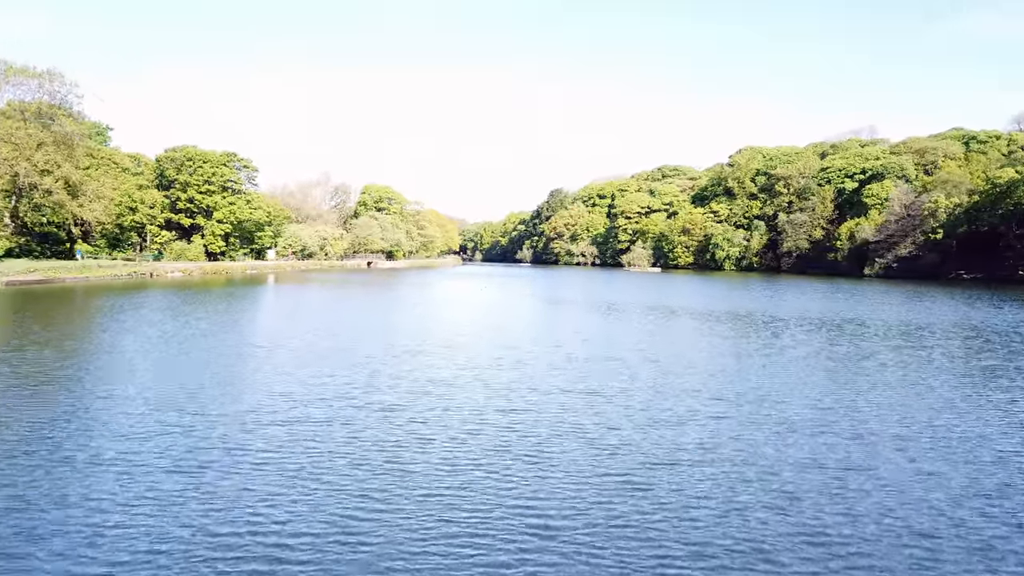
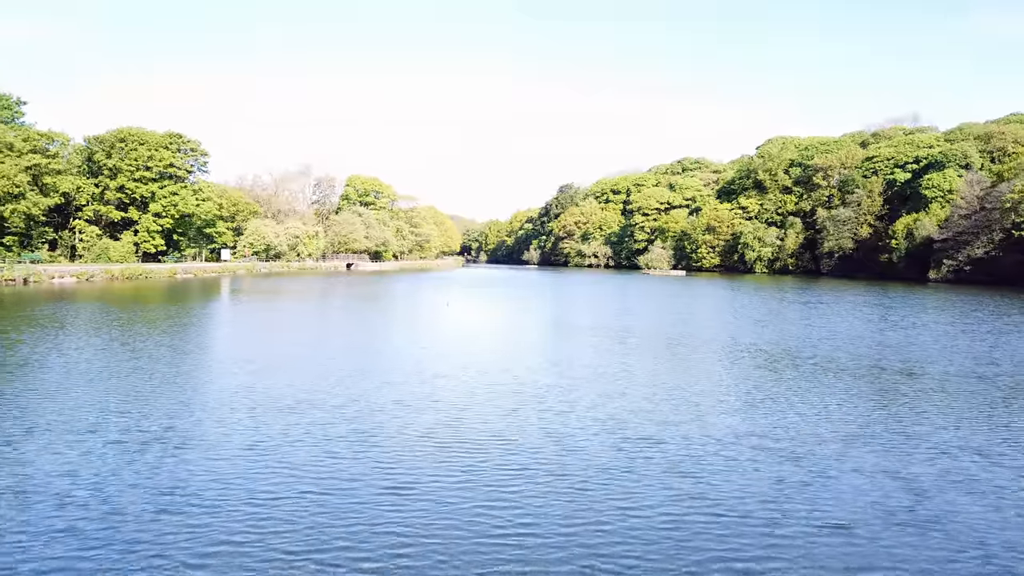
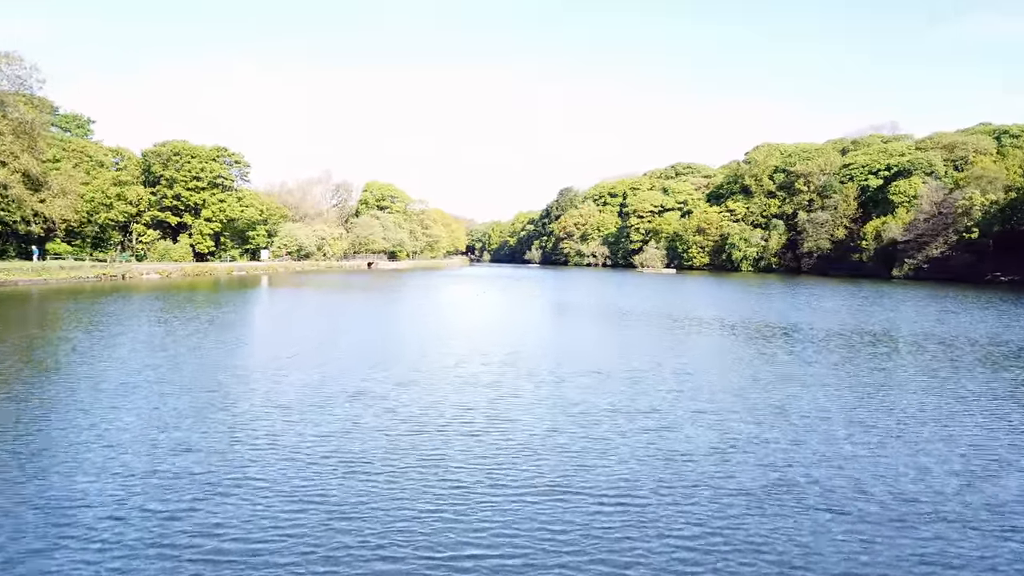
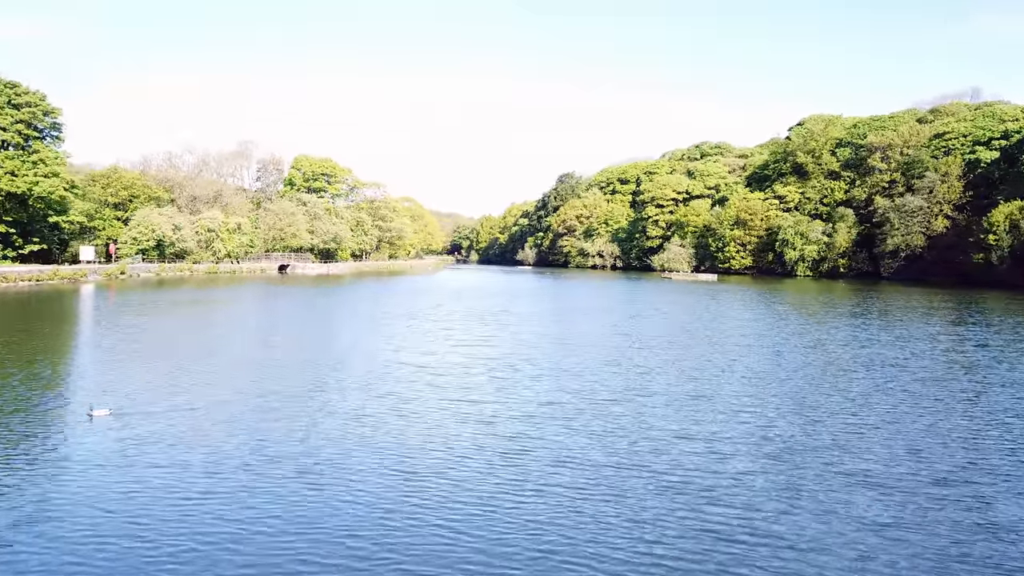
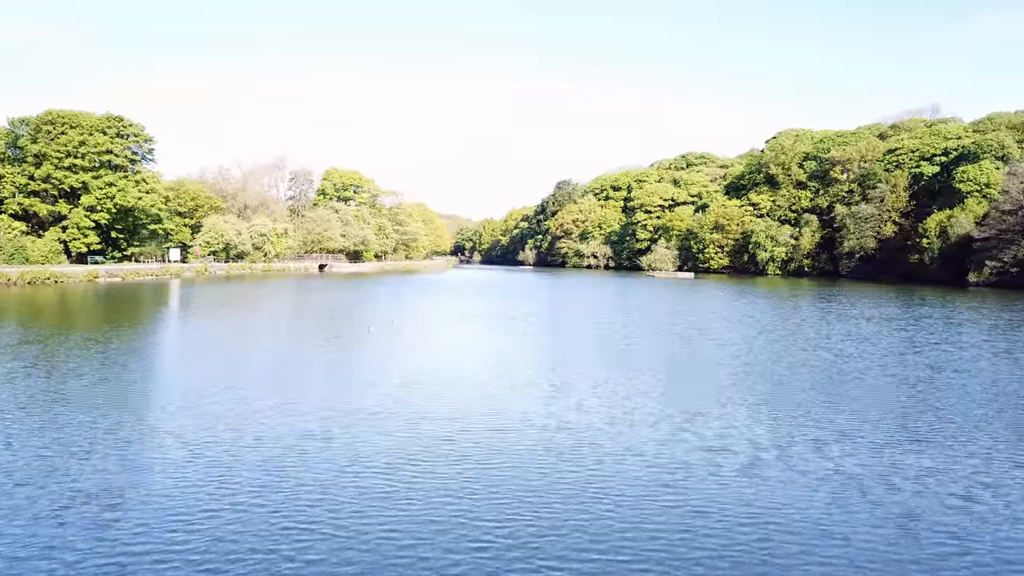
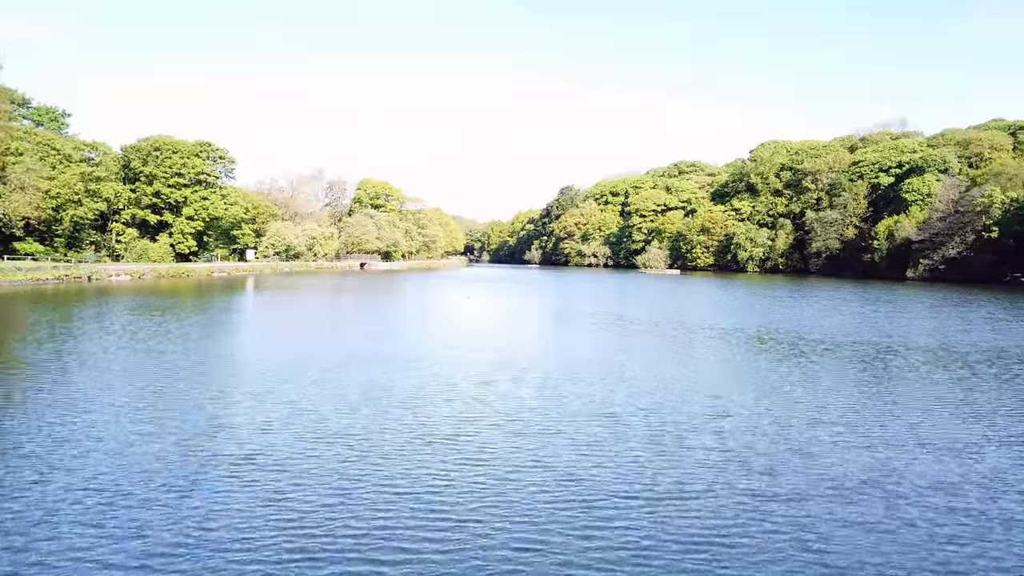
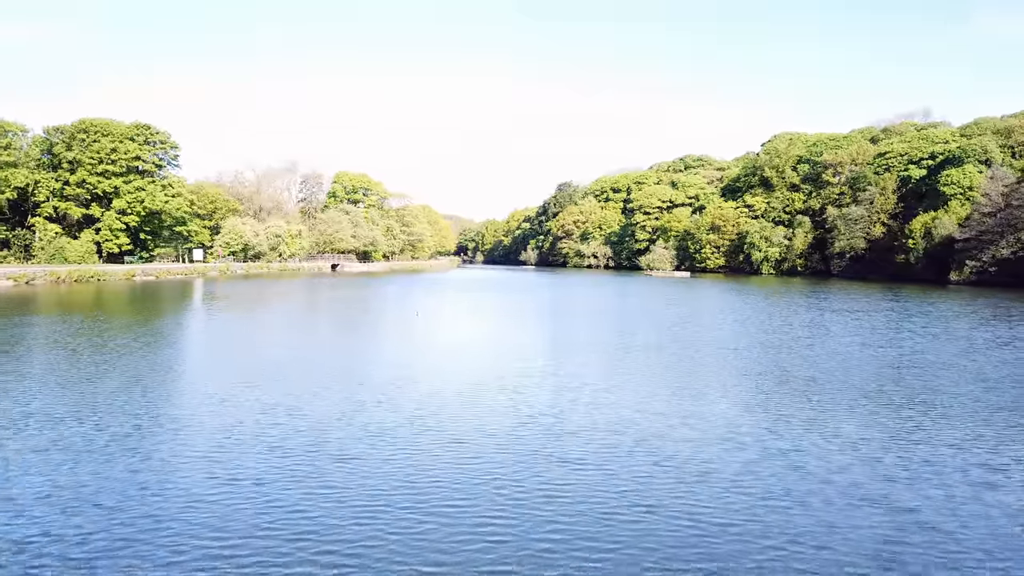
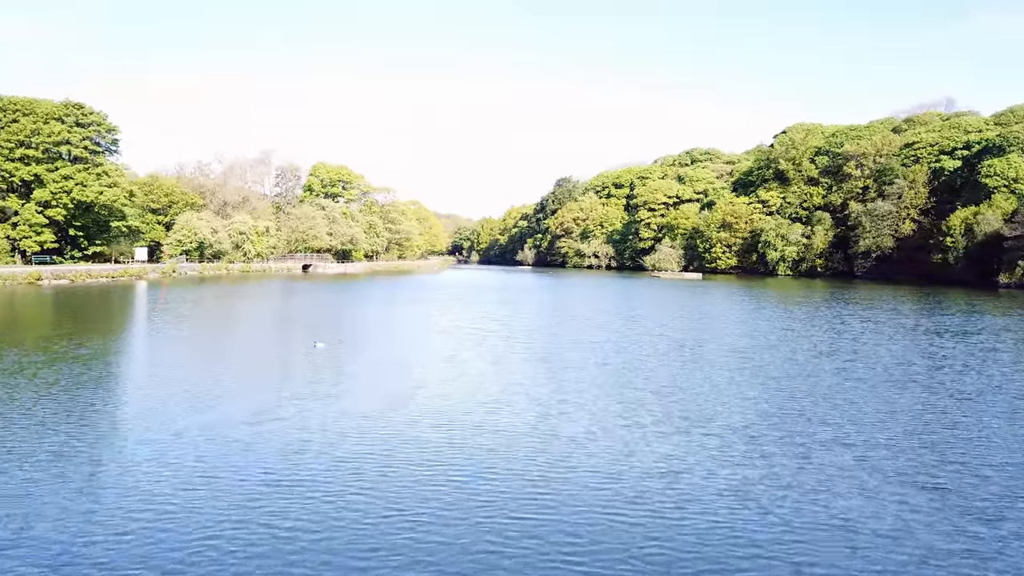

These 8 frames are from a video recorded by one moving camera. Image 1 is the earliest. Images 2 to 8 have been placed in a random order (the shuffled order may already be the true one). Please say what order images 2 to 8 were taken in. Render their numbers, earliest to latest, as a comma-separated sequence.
3, 6, 2, 7, 5, 8, 4
